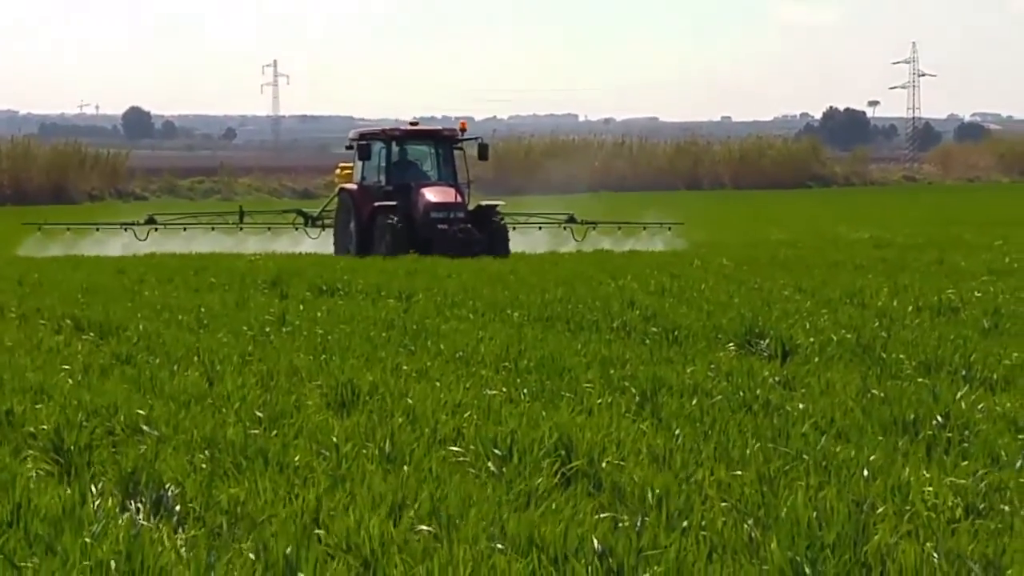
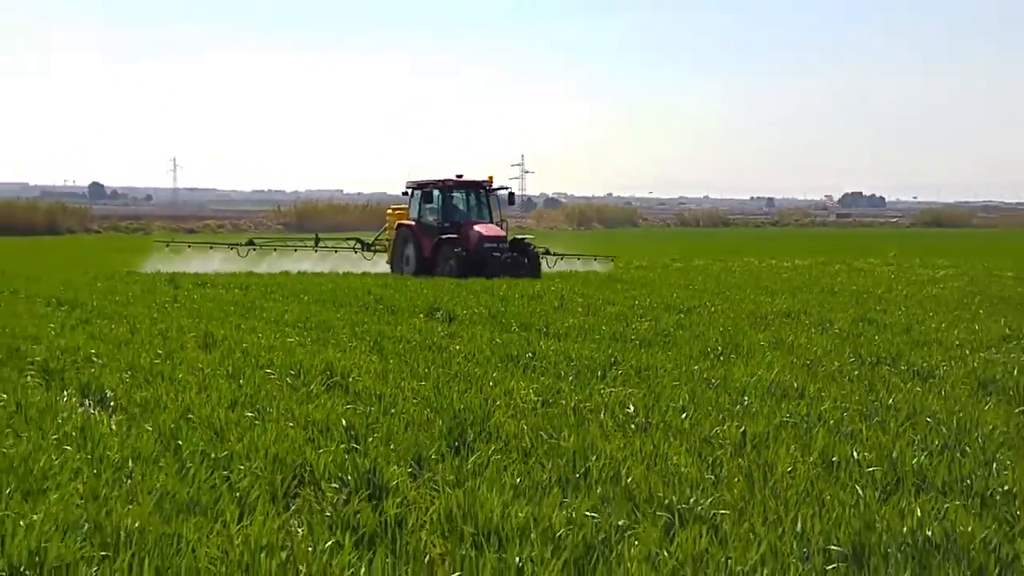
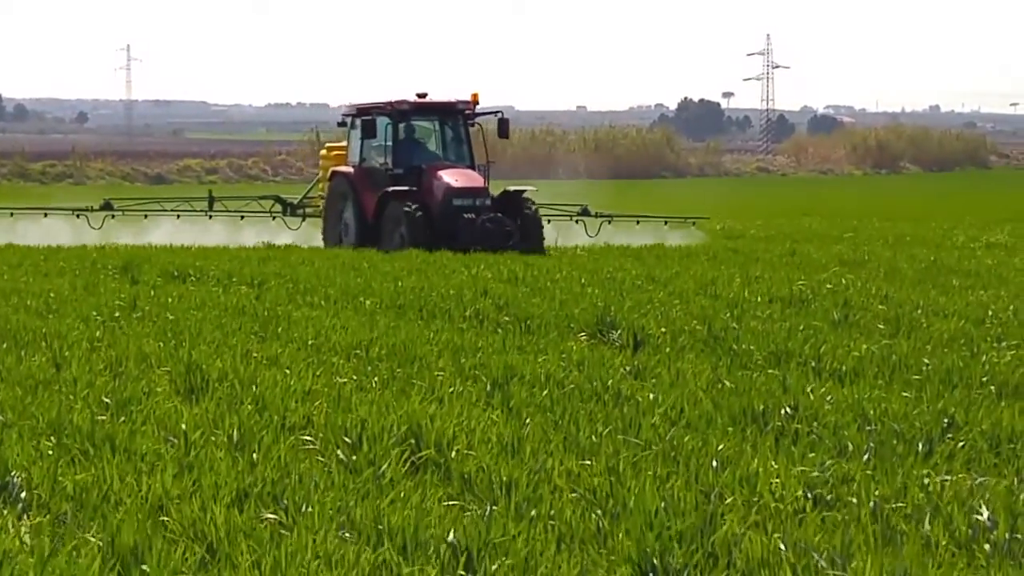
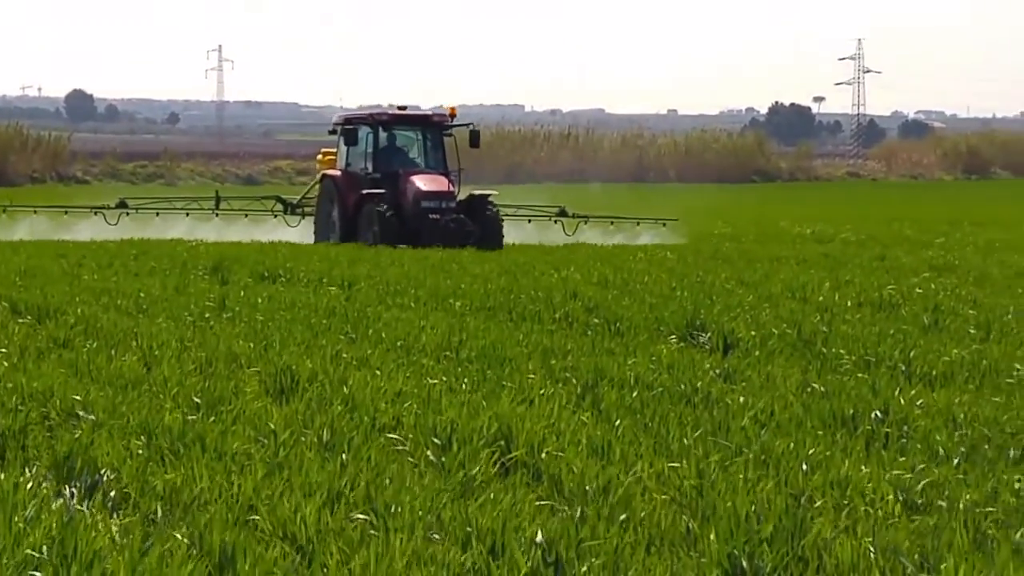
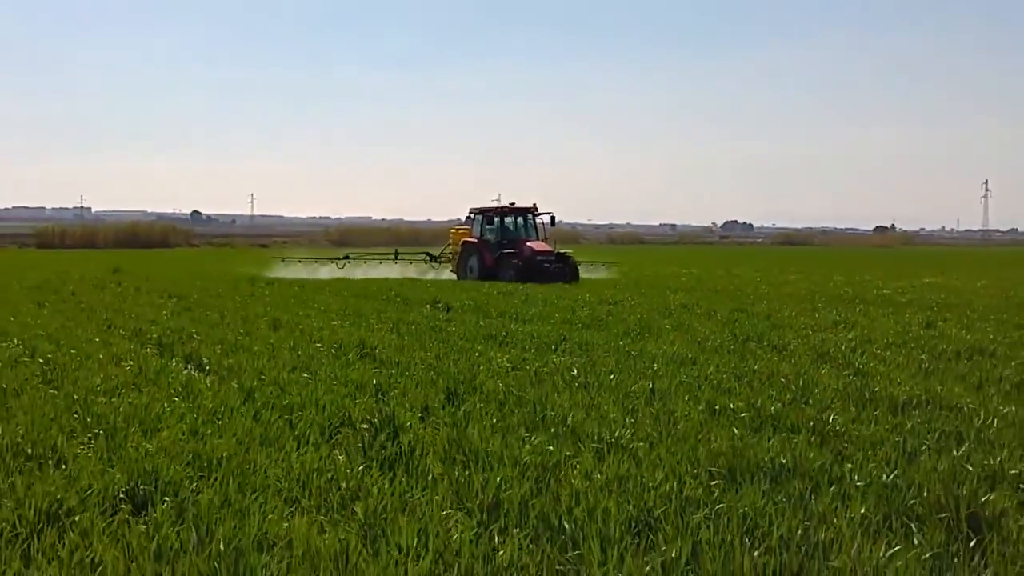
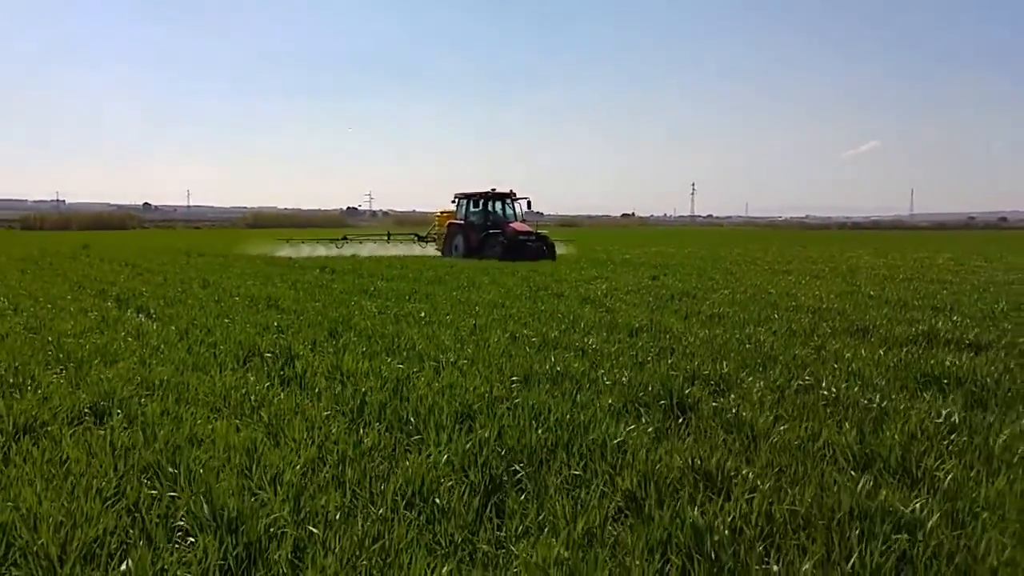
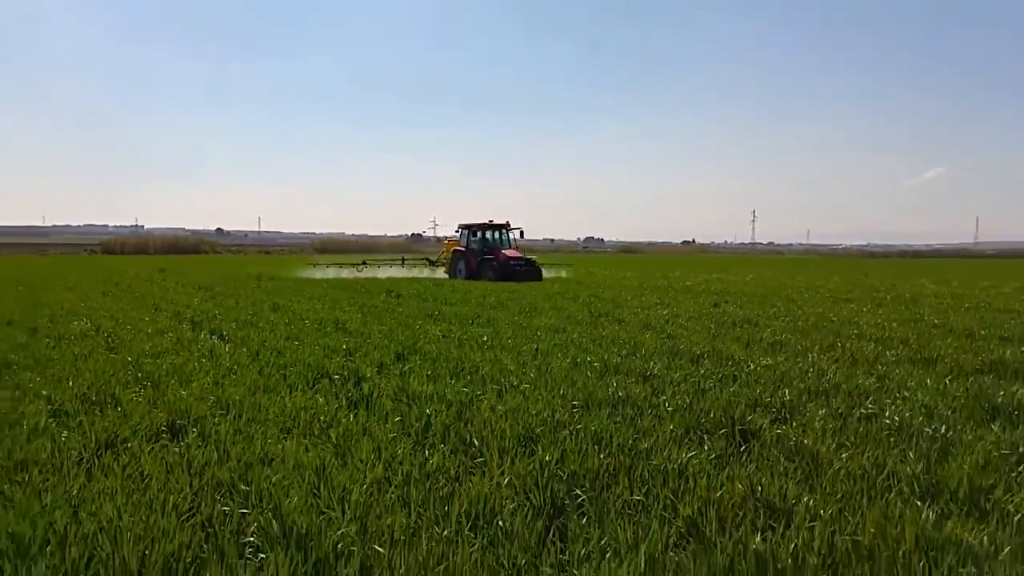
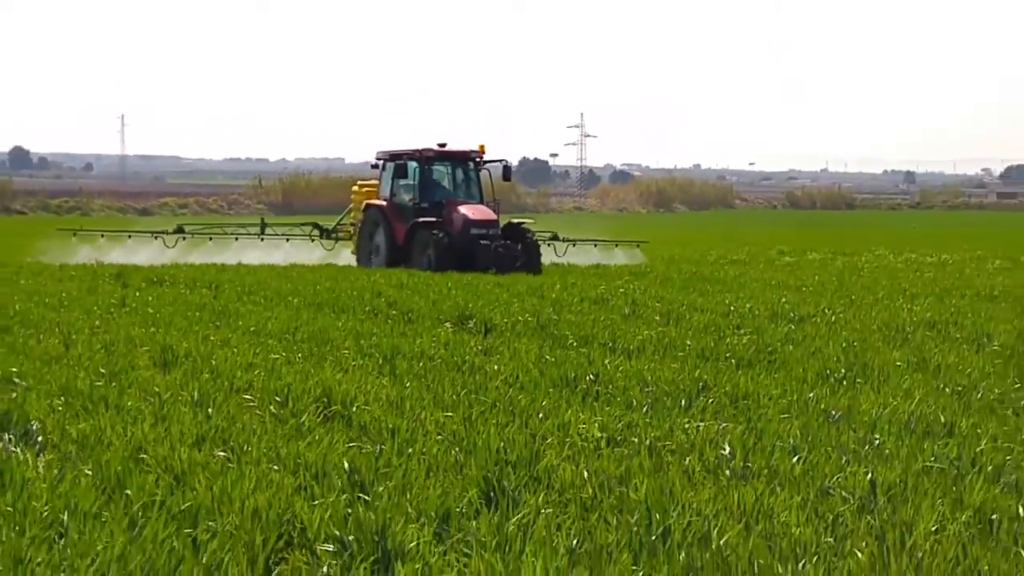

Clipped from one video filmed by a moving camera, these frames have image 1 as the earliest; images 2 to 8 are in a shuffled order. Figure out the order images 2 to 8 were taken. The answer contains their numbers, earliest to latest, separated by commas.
4, 3, 8, 2, 5, 7, 6
